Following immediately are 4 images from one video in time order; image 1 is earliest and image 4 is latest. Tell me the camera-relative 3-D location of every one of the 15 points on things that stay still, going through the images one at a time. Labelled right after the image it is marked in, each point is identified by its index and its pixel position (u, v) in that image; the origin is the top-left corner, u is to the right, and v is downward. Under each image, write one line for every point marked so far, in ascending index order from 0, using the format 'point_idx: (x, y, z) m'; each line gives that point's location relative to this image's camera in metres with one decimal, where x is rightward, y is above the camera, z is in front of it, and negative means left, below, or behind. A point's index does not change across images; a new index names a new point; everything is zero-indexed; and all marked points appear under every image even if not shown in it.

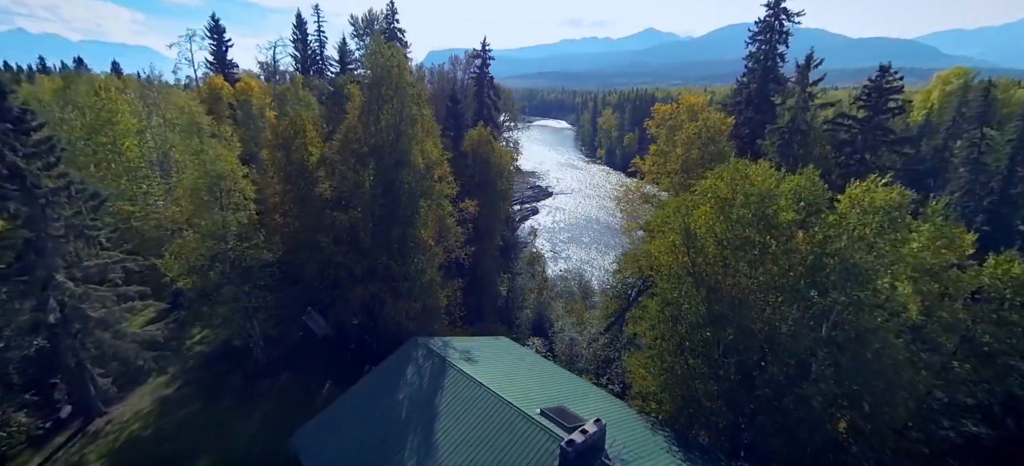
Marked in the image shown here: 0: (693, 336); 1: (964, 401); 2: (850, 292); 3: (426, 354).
0: (+6.0, -3.4, +16.2) m
1: (+13.7, -5.1, +14.9) m
2: (+9.4, -1.7, +13.7) m
3: (-3.2, -4.6, +18.6) m
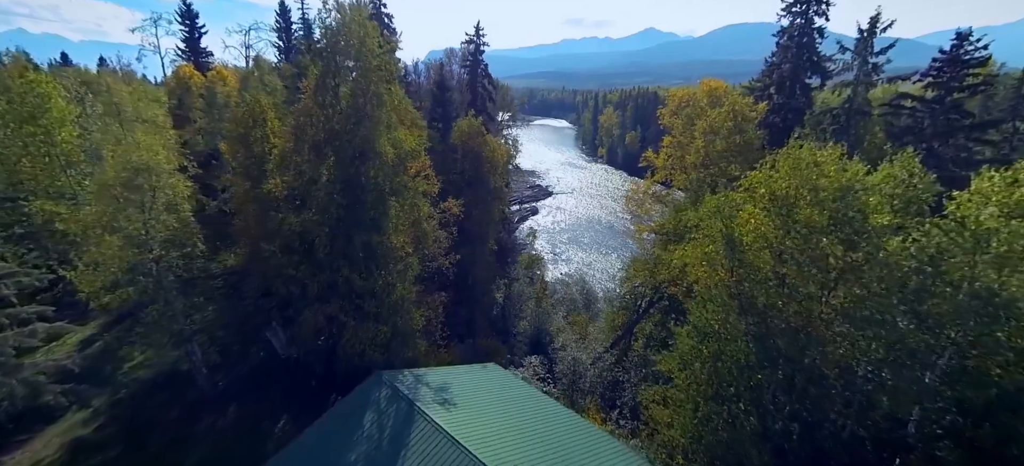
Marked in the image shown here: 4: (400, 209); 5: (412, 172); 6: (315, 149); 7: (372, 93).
0: (+5.6, -3.6, +12.2) m
1: (+13.3, -5.3, +10.8) m
2: (+9.1, -1.9, +9.7) m
3: (-3.6, -4.9, +14.6) m
4: (-4.3, +0.9, +18.8) m
5: (-4.0, +2.5, +19.8) m
6: (-7.0, +2.9, +17.5) m
7: (-4.9, +5.0, +17.4) m
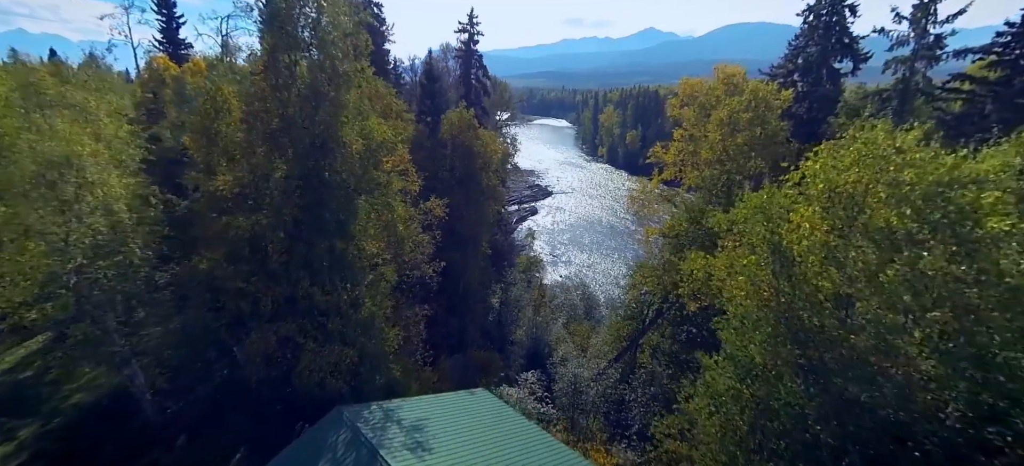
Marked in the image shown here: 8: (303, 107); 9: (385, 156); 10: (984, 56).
0: (+5.3, -3.8, +9.5) m
1: (+13.0, -5.4, +8.1) m
2: (+8.8, -2.0, +7.0) m
3: (-3.9, -5.0, +11.8) m
4: (-4.6, +0.7, +16.1) m
5: (-4.3, +2.3, +17.1) m
6: (-7.2, +2.8, +14.8) m
7: (-5.2, +4.8, +14.6) m
8: (-6.1, +3.6, +14.4) m
9: (-4.4, +2.6, +17.0) m
10: (+15.3, +5.7, +16.0) m
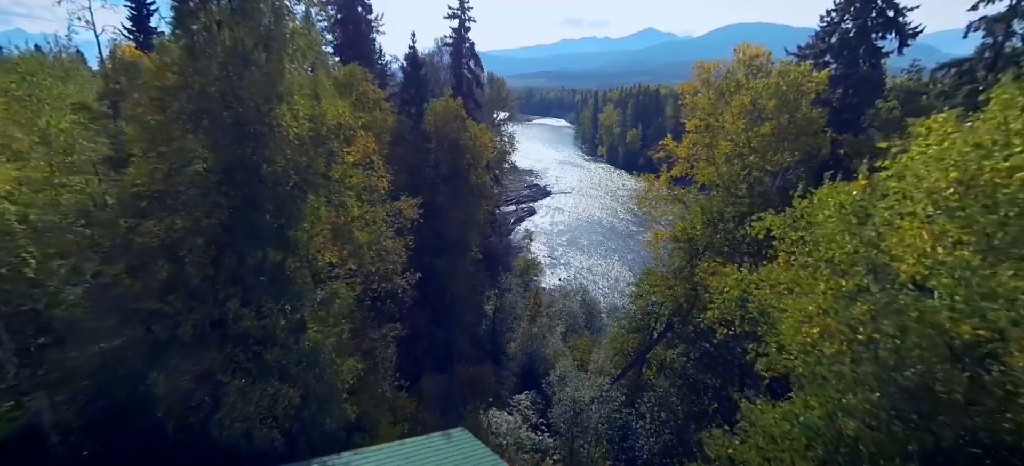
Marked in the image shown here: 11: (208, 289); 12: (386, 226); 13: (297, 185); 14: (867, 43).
0: (+4.9, -3.9, +6.4) m
1: (+12.6, -5.6, +5.1) m
2: (+8.4, -2.2, +3.9) m
3: (-4.3, -5.2, +8.8) m
4: (-5.0, +0.6, +13.0) m
5: (-4.7, +2.1, +14.0) m
6: (-7.6, +2.6, +11.7) m
7: (-5.6, +4.6, +11.6) m
8: (-6.5, +3.5, +11.3) m
9: (-4.8, +2.5, +13.9) m
10: (+14.9, +5.5, +12.9) m
11: (-7.2, -1.3, +11.7) m
12: (-4.0, +0.3, +16.2) m
13: (-5.2, +1.1, +12.0) m
14: (+13.8, +7.3, +18.9) m
